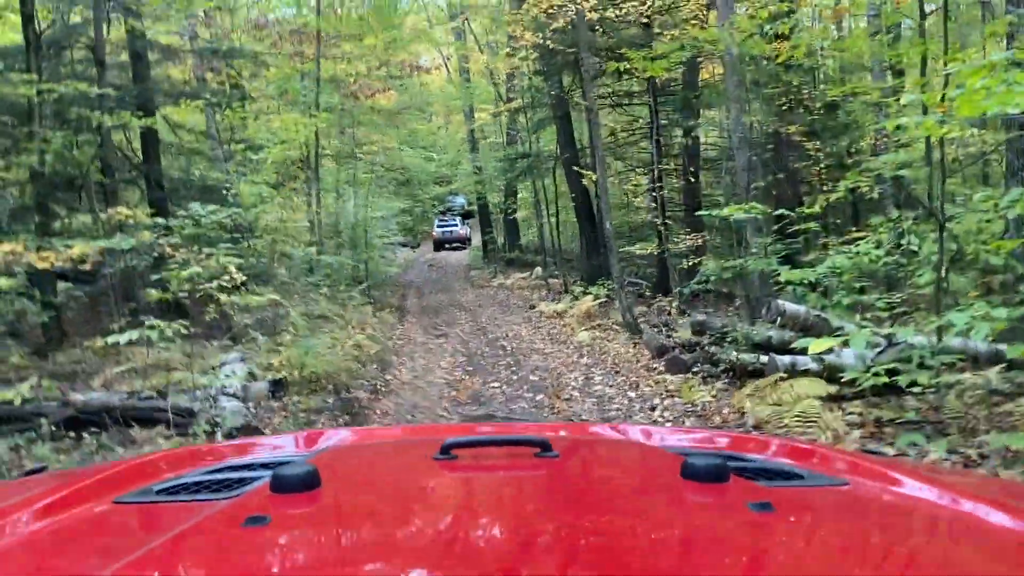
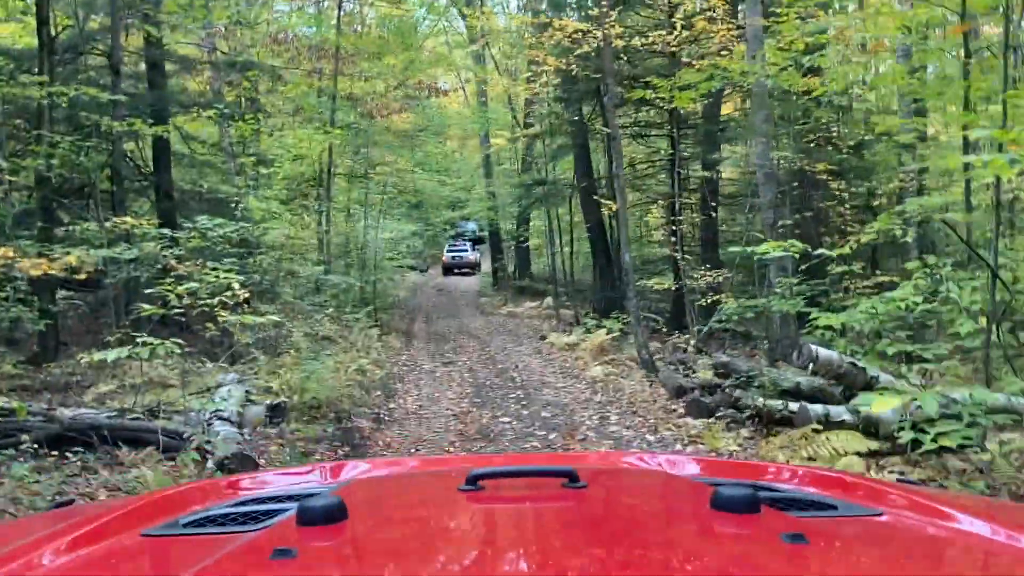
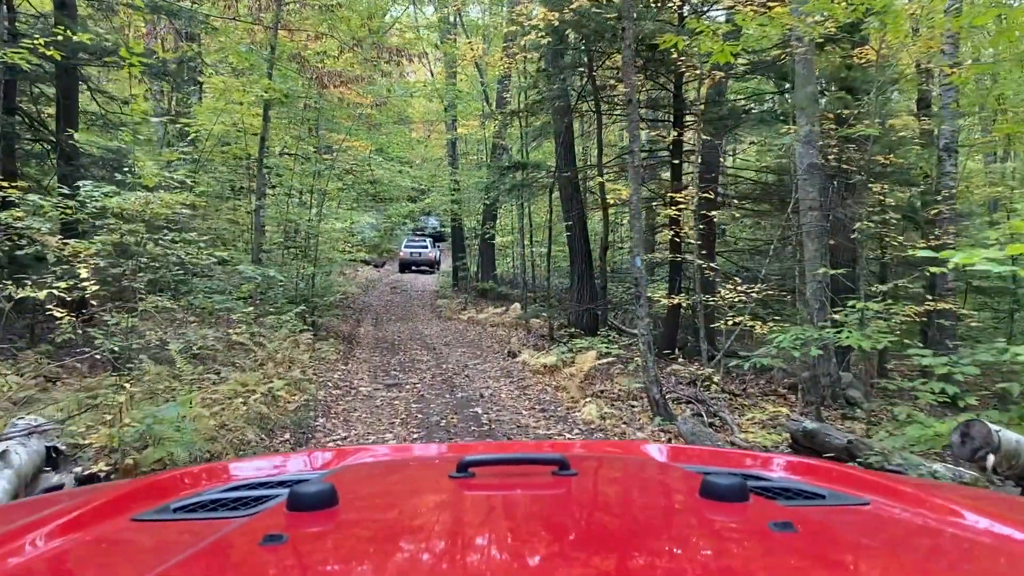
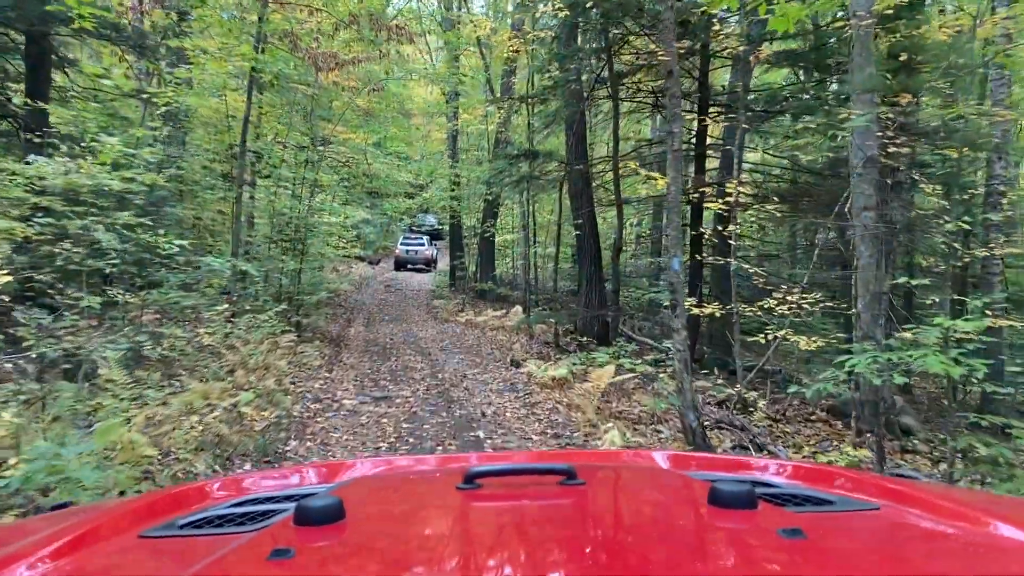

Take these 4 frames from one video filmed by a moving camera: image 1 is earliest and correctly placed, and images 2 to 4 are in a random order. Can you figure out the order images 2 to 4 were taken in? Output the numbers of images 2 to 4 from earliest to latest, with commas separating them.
2, 3, 4
